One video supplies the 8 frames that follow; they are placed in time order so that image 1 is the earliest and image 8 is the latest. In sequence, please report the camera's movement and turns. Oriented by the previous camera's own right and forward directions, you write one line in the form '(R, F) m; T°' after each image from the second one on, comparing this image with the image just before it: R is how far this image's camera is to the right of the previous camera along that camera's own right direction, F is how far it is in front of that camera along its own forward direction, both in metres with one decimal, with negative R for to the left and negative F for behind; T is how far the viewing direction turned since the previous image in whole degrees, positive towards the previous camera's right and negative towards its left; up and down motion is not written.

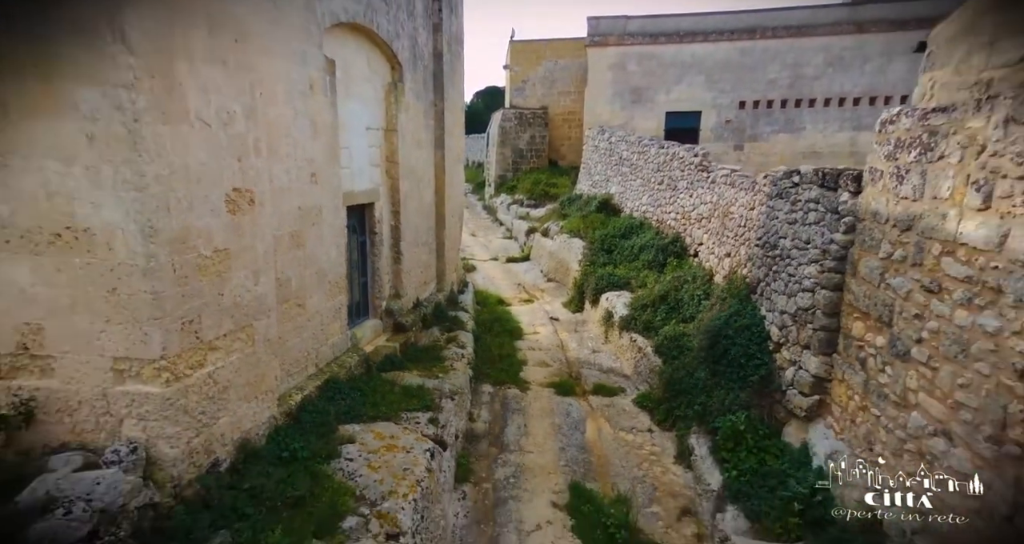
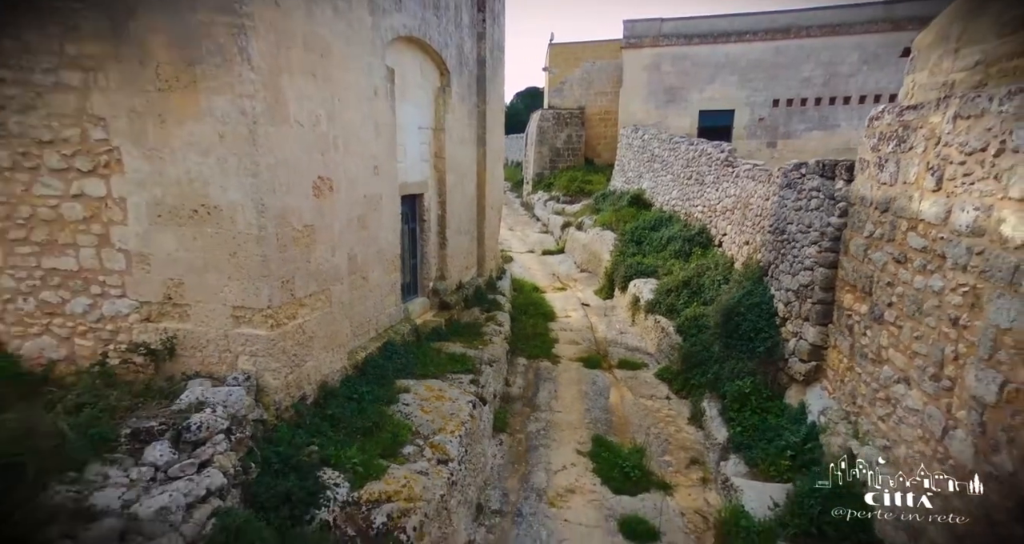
(+0.1, -0.9) m; -4°
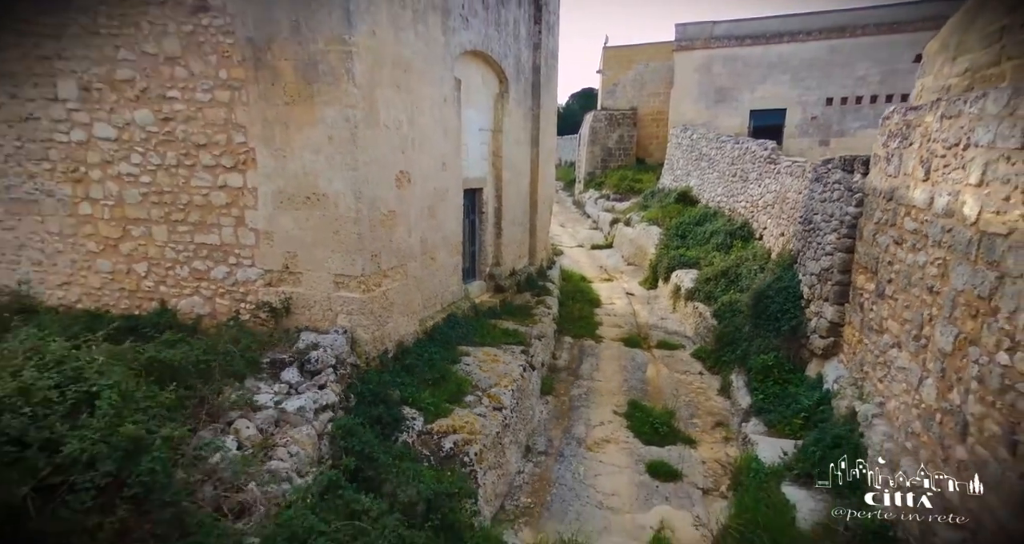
(+0.1, -0.9) m; -5°
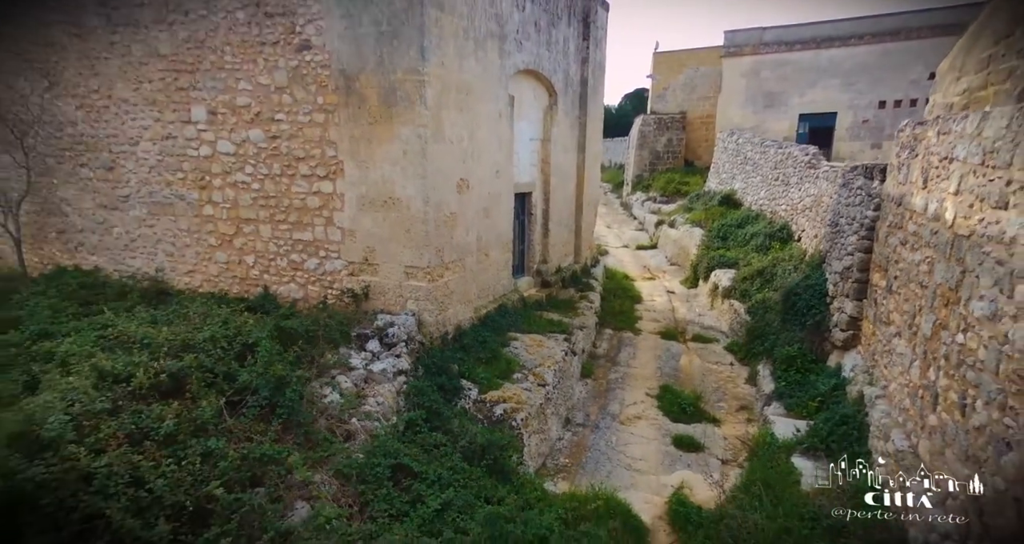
(+0.1, -0.9) m; -5°
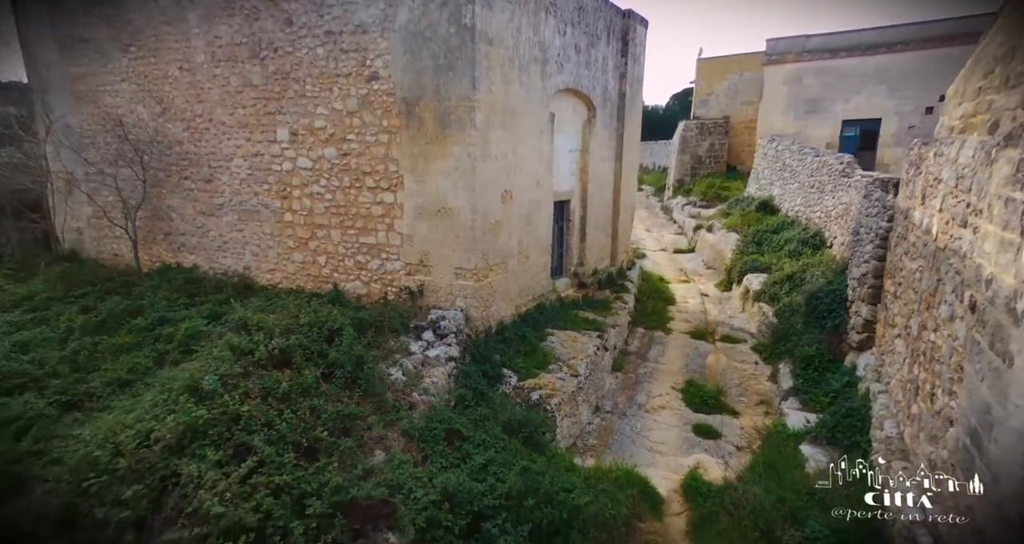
(+0.1, -0.8) m; -4°
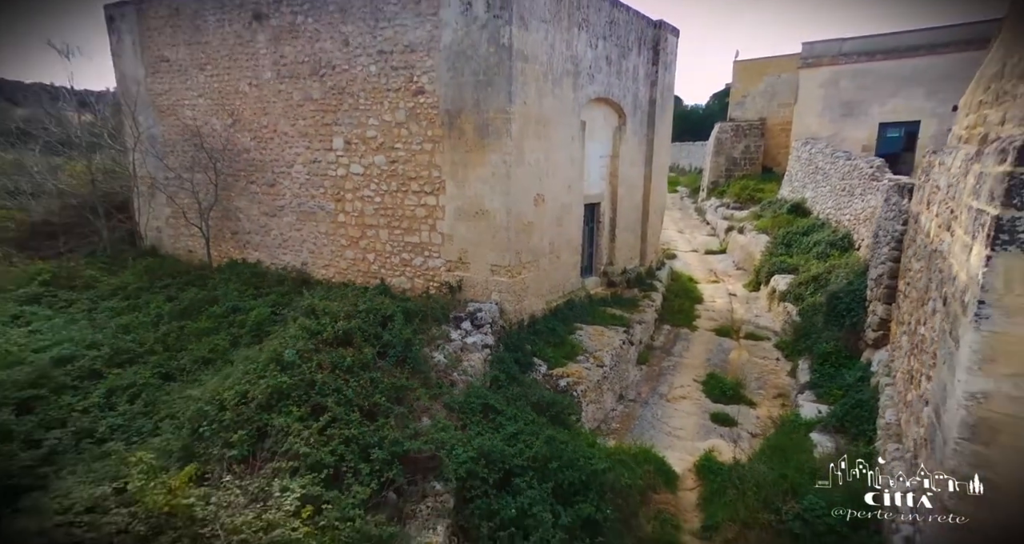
(+0.1, -0.7) m; -3°
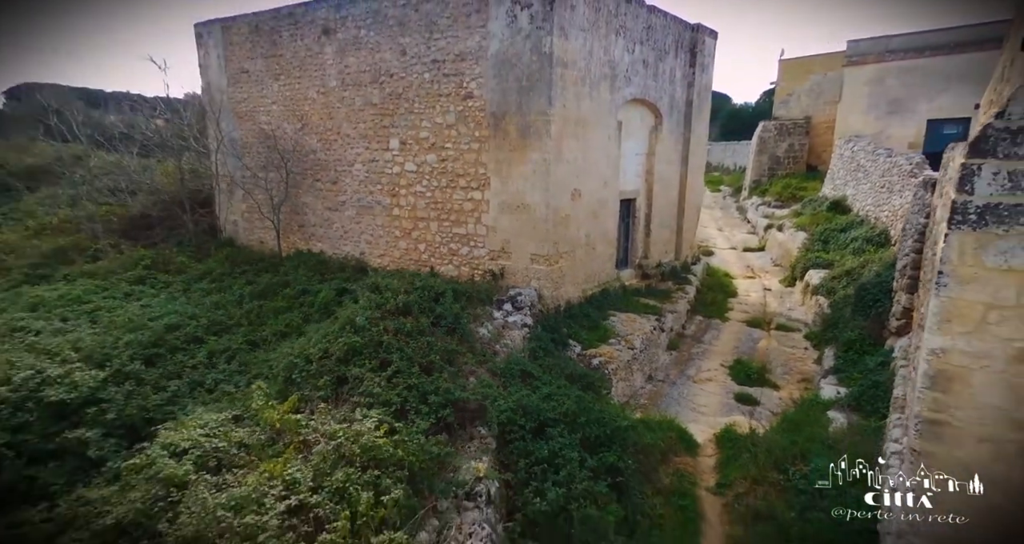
(+0.1, -0.7) m; -4°
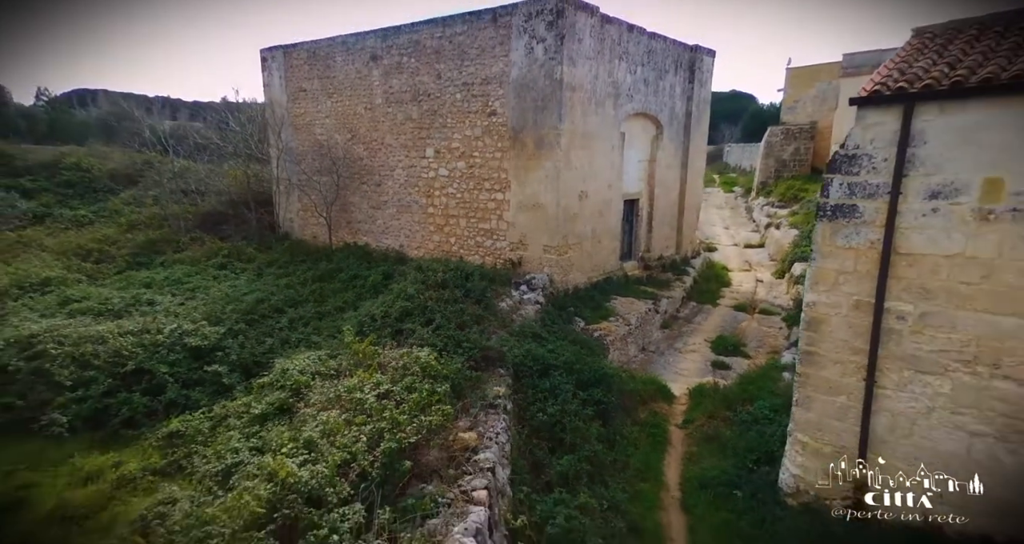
(+0.1, -1.7) m; -2°
